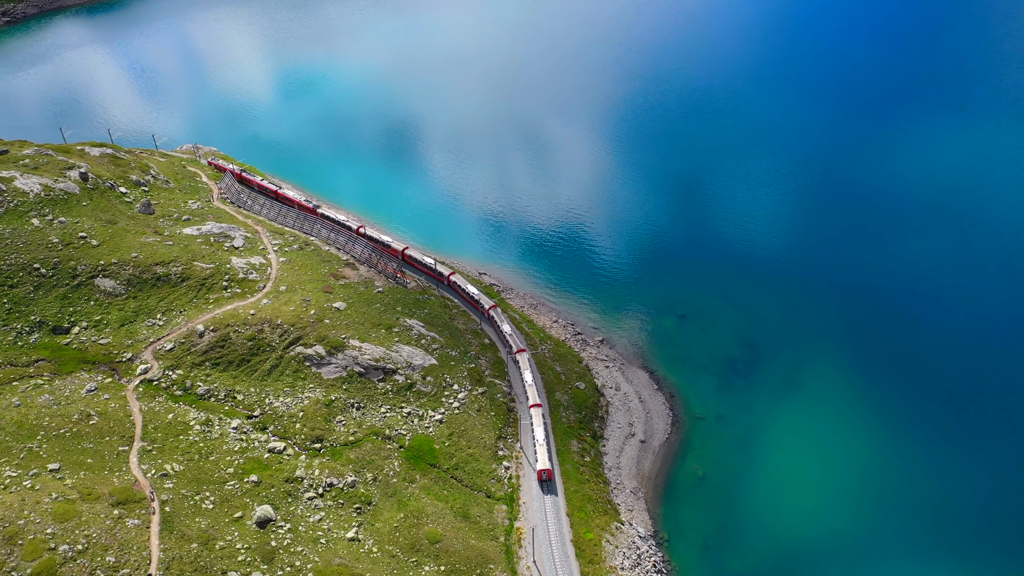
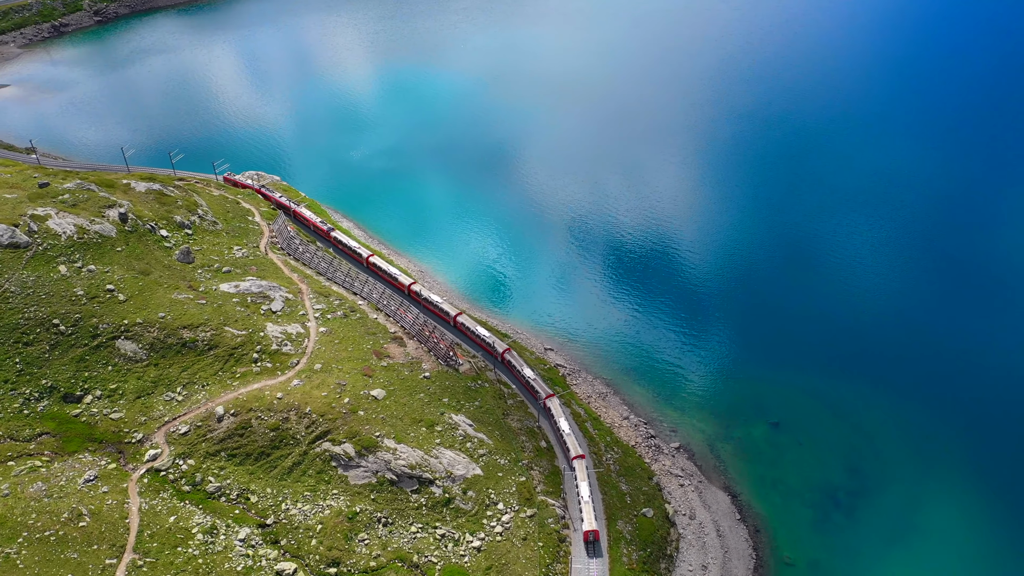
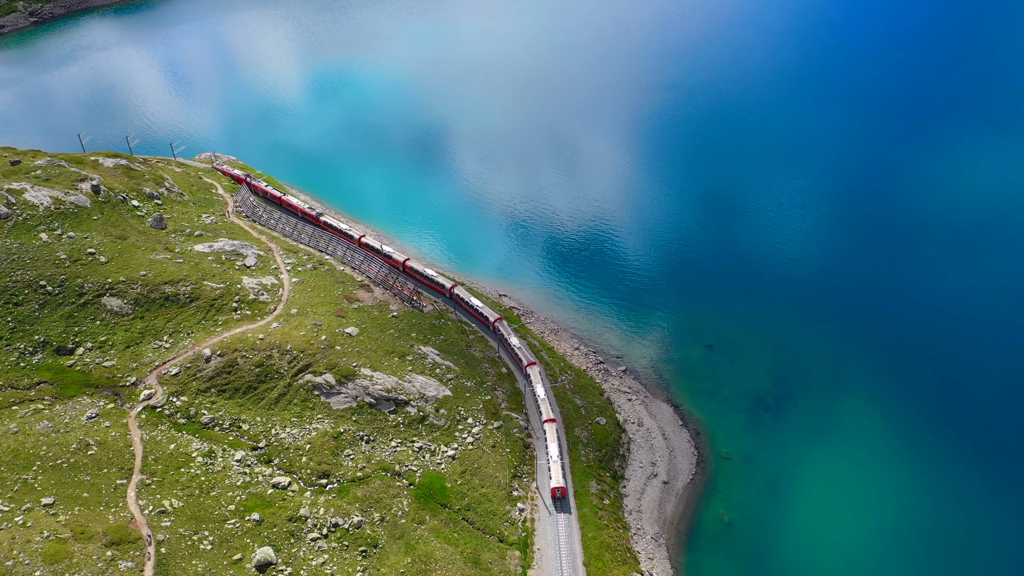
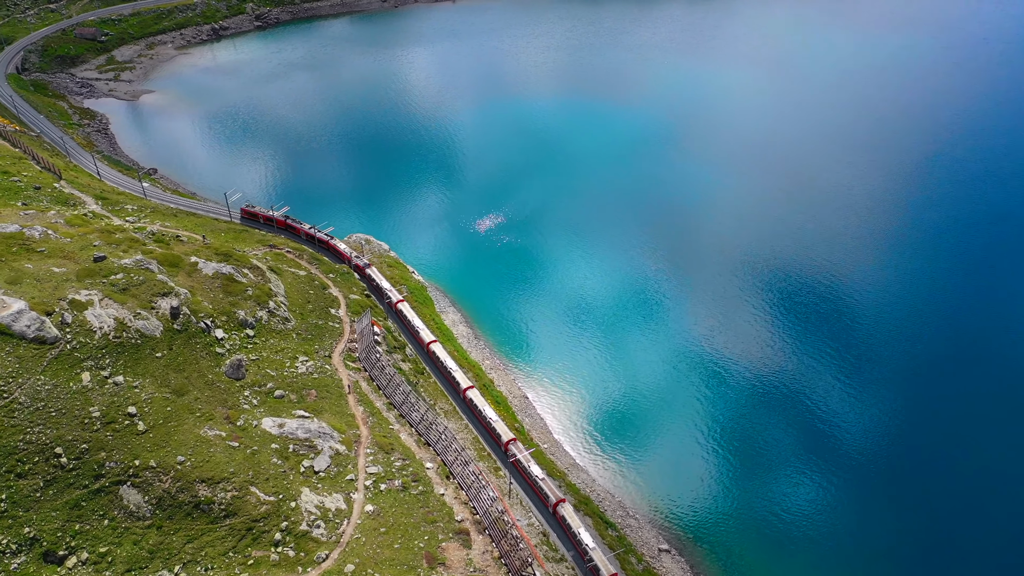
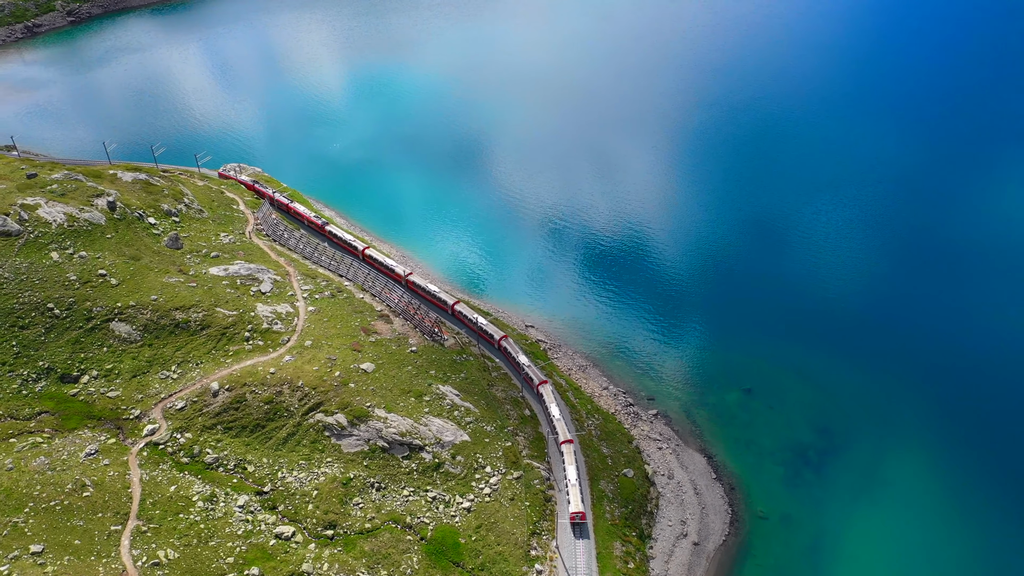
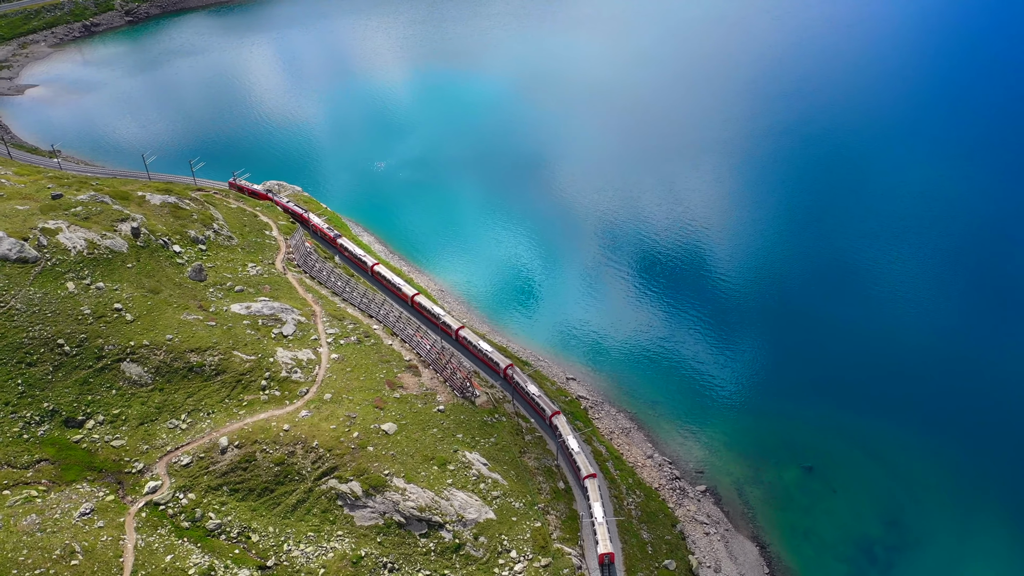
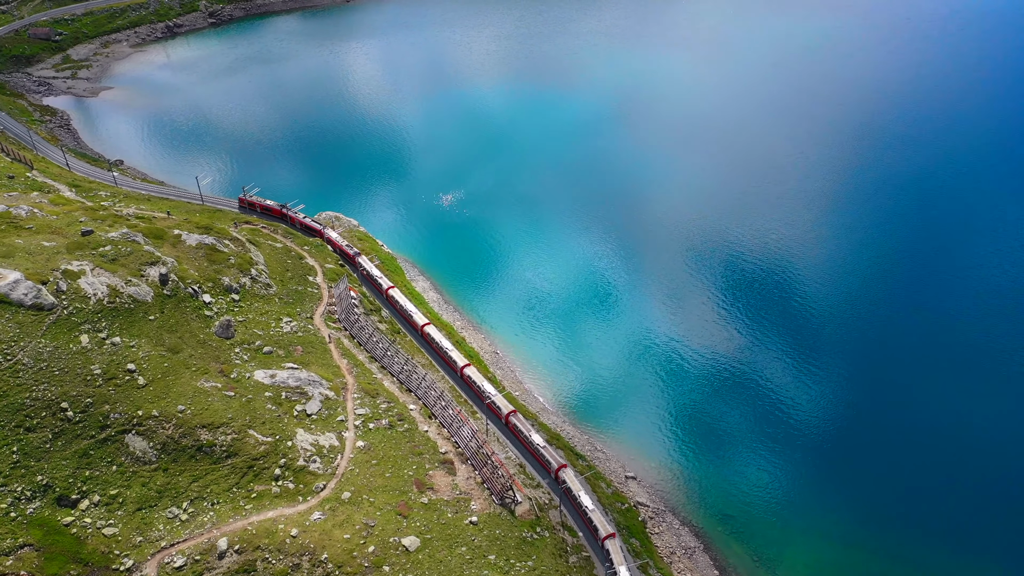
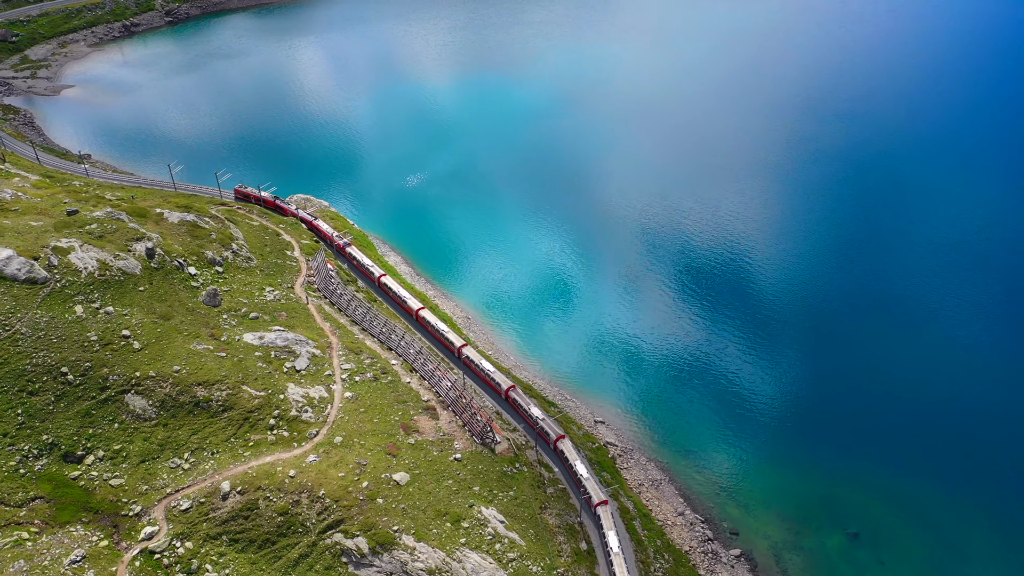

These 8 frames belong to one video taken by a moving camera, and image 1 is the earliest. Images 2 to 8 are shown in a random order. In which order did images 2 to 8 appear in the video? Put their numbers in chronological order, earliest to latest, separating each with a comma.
3, 5, 2, 6, 8, 7, 4
